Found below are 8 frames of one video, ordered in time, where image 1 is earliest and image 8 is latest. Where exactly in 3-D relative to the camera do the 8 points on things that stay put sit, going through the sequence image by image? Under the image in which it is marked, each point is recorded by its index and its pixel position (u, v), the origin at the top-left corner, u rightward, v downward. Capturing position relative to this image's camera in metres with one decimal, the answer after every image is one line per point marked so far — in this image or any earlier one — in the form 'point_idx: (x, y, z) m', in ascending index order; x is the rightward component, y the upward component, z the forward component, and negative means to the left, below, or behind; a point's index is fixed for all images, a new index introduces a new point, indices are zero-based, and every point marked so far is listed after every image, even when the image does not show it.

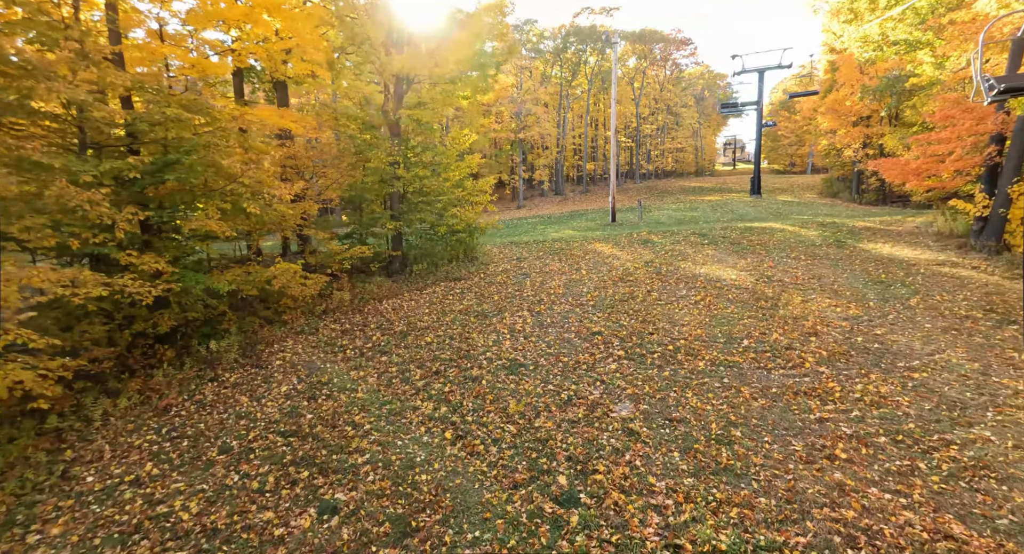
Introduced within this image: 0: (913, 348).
0: (+6.0, -1.1, +7.6) m
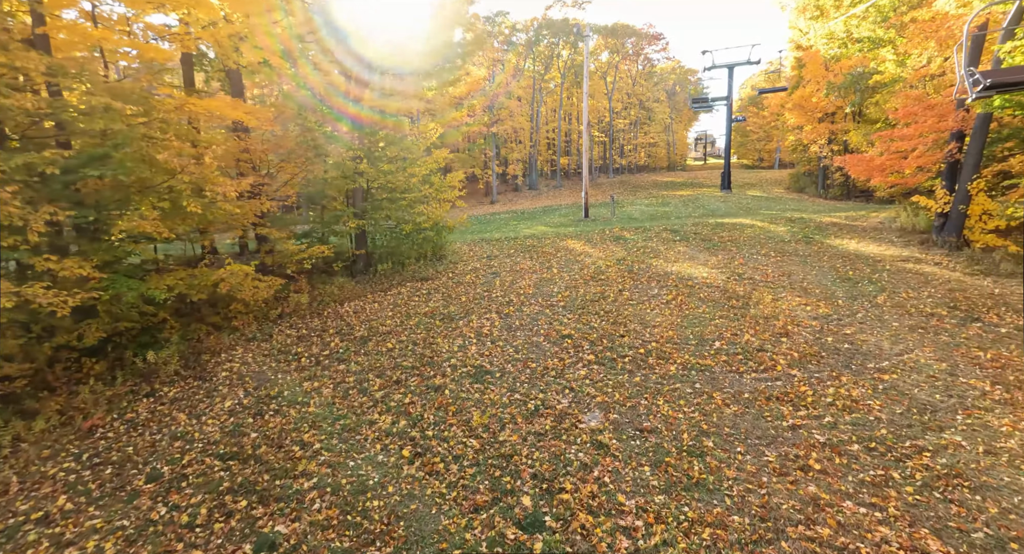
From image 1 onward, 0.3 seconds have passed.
0: (+5.5, -1.1, +7.5) m
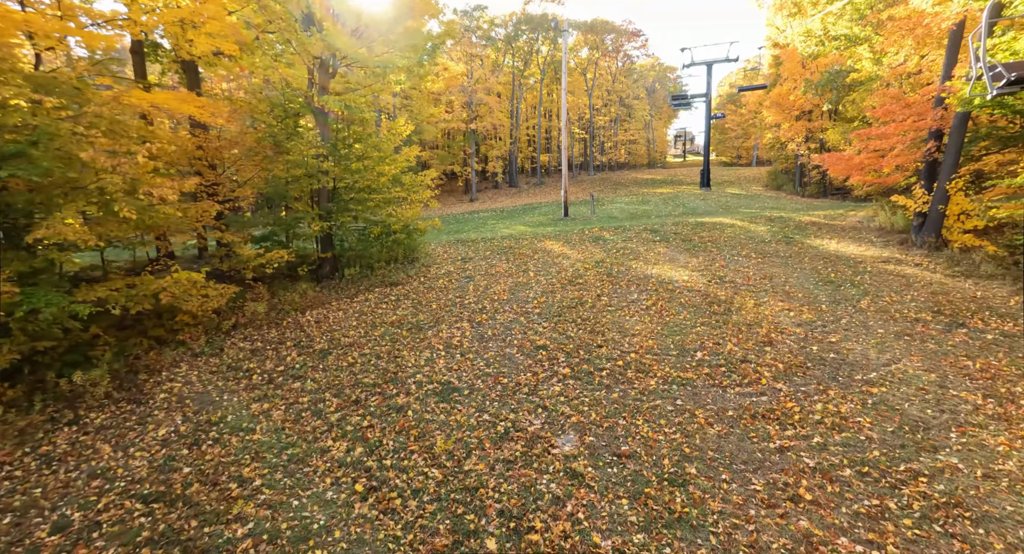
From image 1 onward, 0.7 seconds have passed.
0: (+5.1, -1.1, +7.2) m
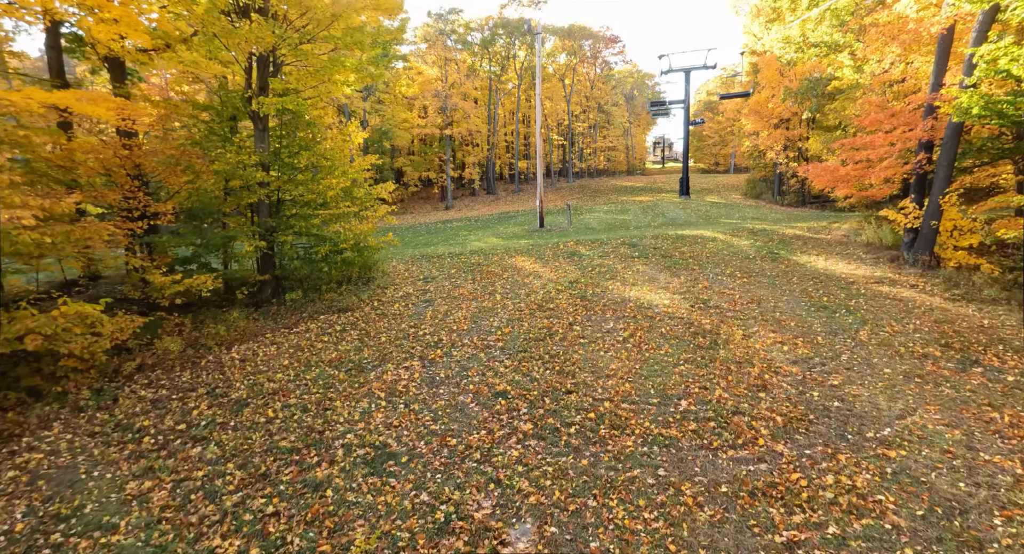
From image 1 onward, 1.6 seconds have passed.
0: (+4.5, -1.6, +6.2) m
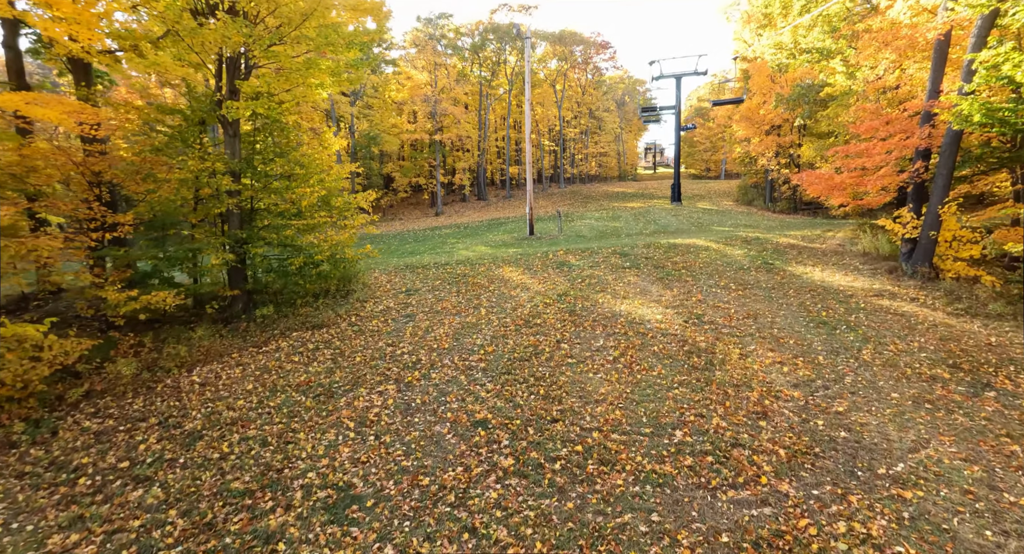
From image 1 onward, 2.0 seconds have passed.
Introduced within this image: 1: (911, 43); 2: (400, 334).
0: (+4.3, -1.8, +5.7) m
1: (+11.1, +6.5, +14.0) m
2: (-2.1, -1.1, +9.5) m
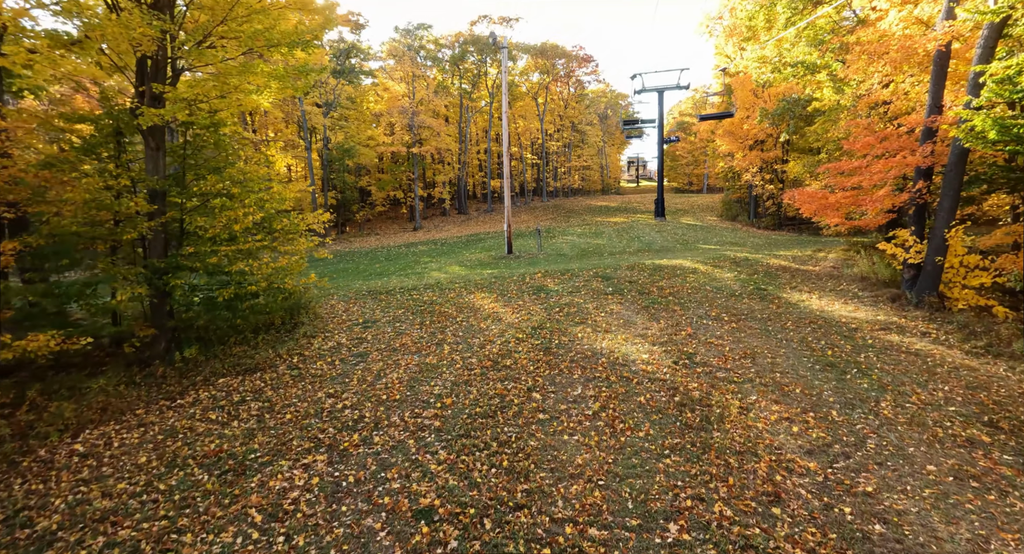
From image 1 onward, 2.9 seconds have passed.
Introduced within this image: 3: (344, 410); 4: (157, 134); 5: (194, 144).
0: (+3.8, -2.3, +4.6) m
1: (+10.3, +5.8, +13.3) m
2: (-2.7, -1.7, +8.1) m
3: (-2.4, -1.9, +7.1) m
4: (-6.1, +2.4, +8.6) m
5: (-5.8, +2.4, +9.2) m
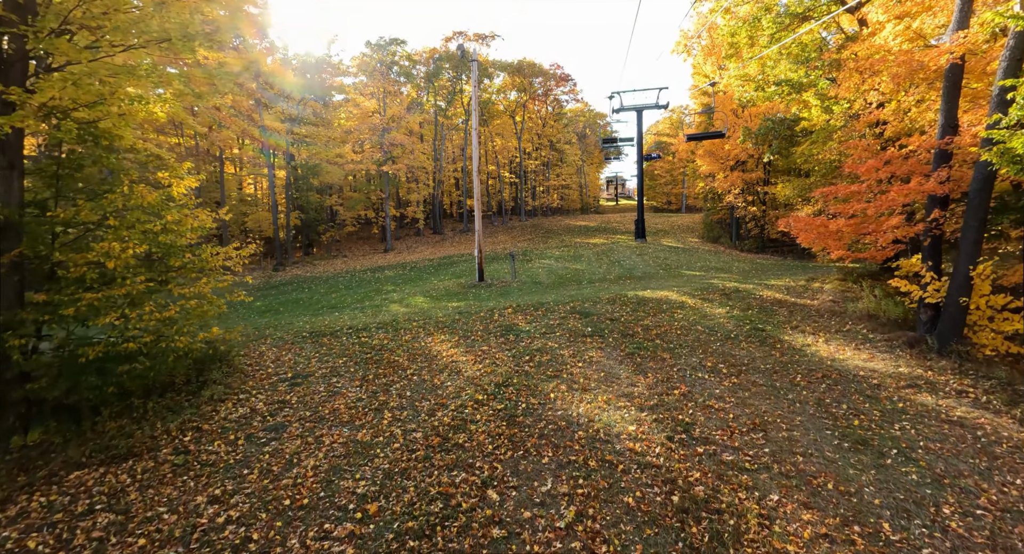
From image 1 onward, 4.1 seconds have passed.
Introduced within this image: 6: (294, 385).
0: (+3.3, -2.9, +2.9) m
1: (+9.5, +4.9, +12.1) m
2: (-3.3, -2.4, +6.2) m
3: (-2.9, -2.5, +5.2) m
4: (-6.7, +1.7, +6.7) m
5: (-6.5, +1.7, +7.3) m
6: (-3.9, -1.9, +8.9) m
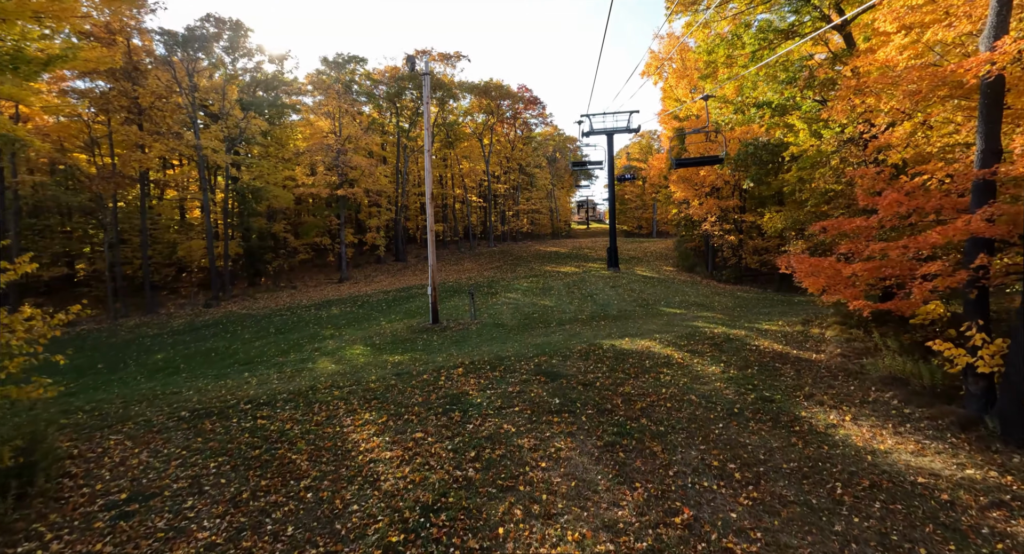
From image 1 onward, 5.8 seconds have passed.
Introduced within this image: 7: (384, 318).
0: (+2.9, -3.6, +0.4) m
1: (+8.5, +3.8, +10.2) m
2: (-3.9, -3.2, +3.3) m
3: (-3.5, -3.3, +2.3) m
4: (-7.4, +0.8, +3.8) m
5: (-7.2, +0.8, +4.5) m
6: (-4.7, -2.8, +6.0) m
7: (-5.1, -1.6, +19.6) m
